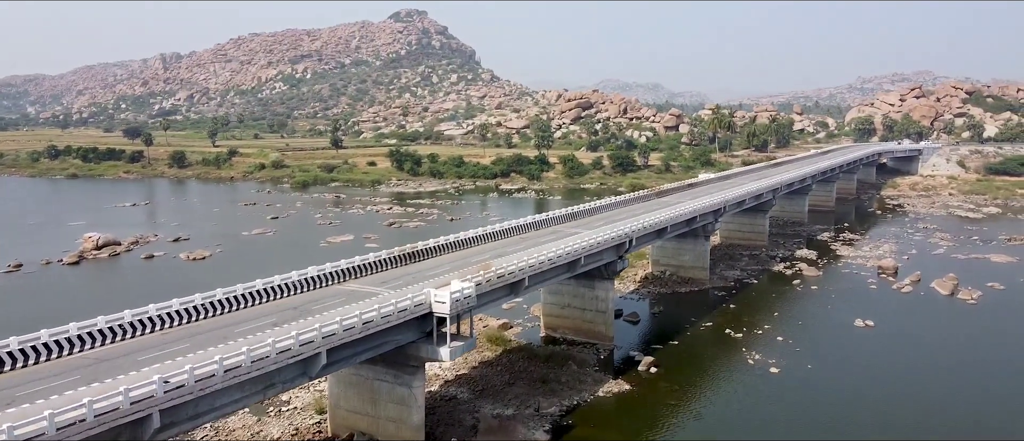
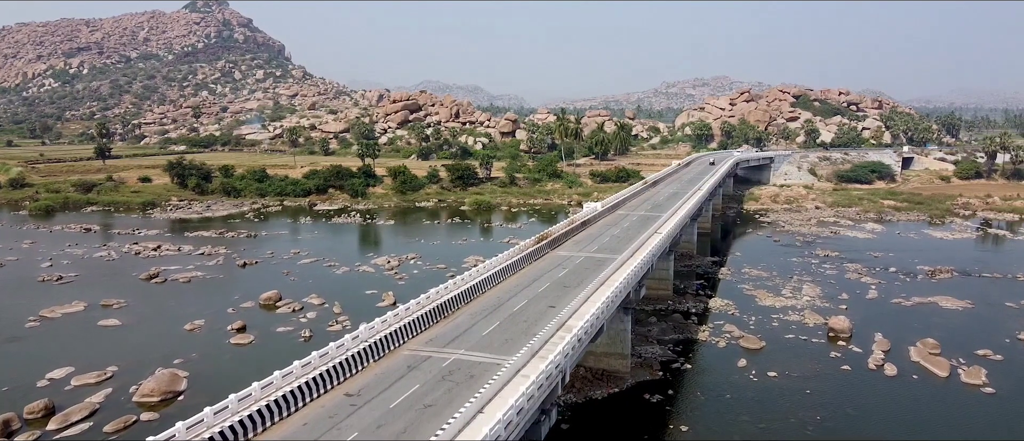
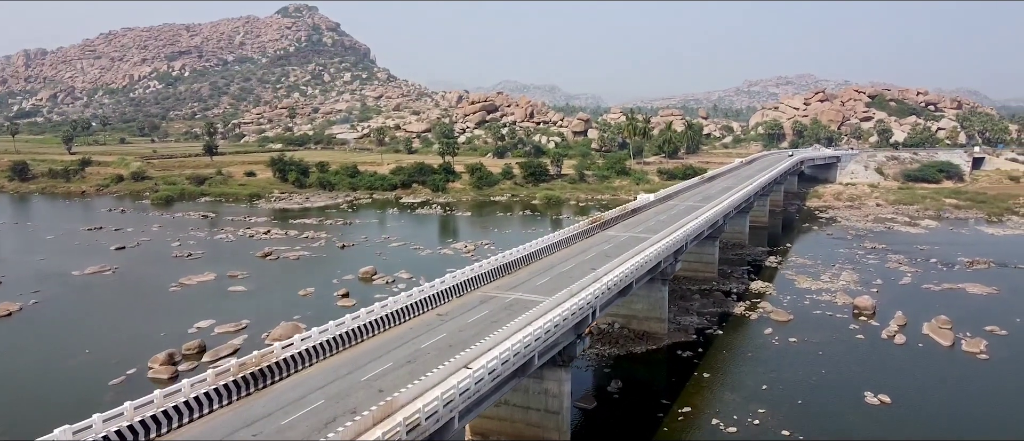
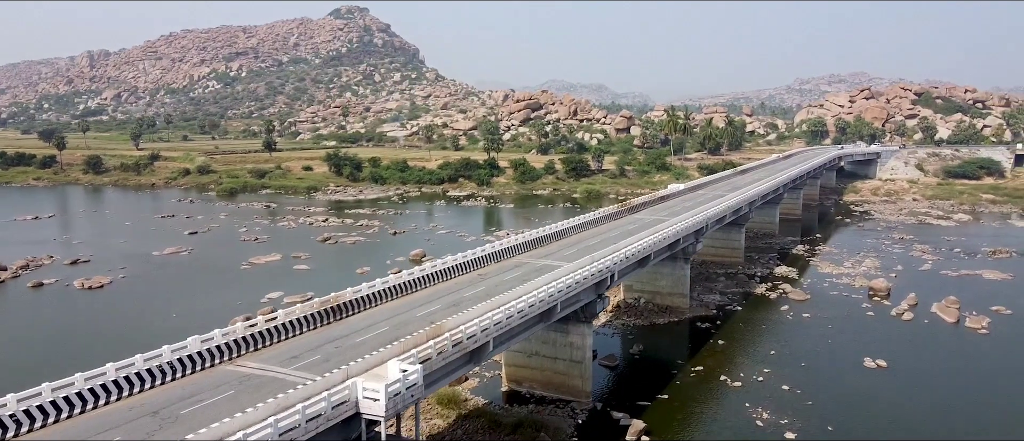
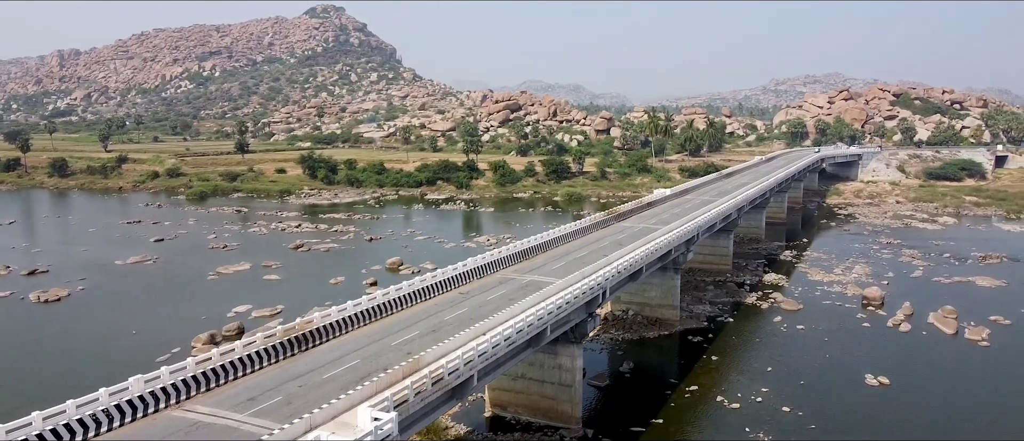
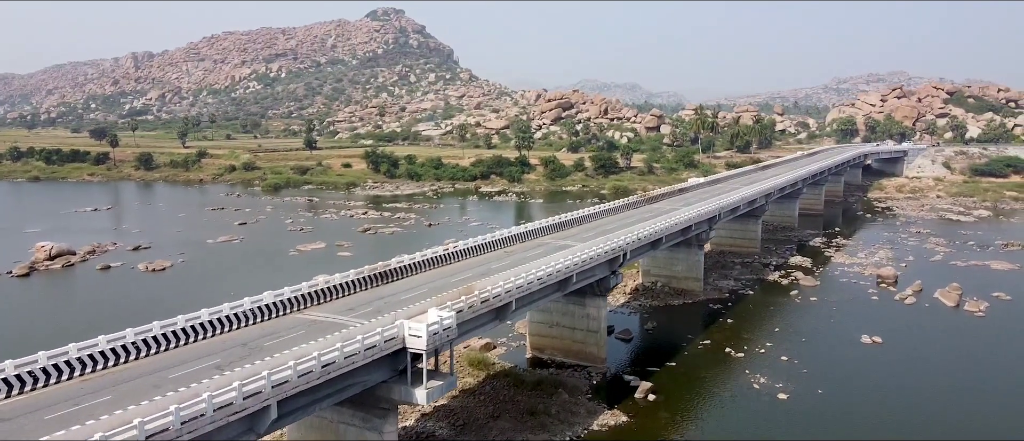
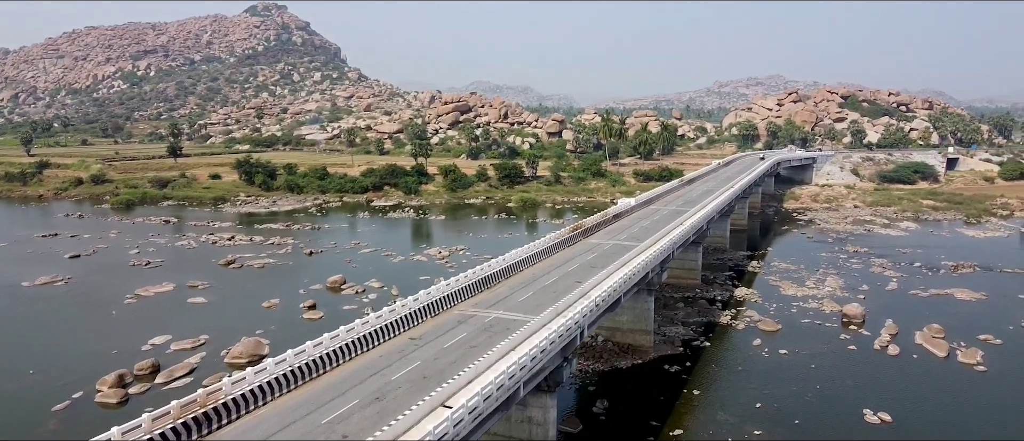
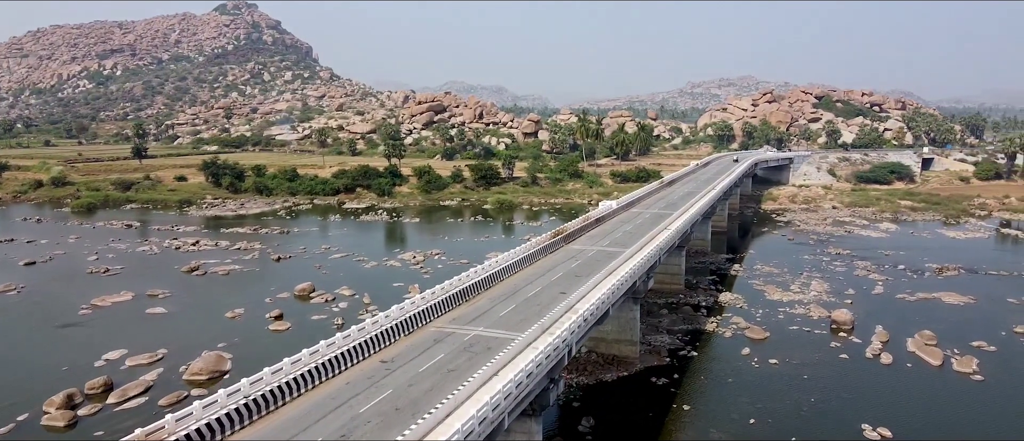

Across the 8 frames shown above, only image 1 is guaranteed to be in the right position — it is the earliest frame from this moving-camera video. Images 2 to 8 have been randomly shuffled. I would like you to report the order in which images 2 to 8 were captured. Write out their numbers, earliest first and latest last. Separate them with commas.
6, 4, 5, 3, 7, 8, 2
